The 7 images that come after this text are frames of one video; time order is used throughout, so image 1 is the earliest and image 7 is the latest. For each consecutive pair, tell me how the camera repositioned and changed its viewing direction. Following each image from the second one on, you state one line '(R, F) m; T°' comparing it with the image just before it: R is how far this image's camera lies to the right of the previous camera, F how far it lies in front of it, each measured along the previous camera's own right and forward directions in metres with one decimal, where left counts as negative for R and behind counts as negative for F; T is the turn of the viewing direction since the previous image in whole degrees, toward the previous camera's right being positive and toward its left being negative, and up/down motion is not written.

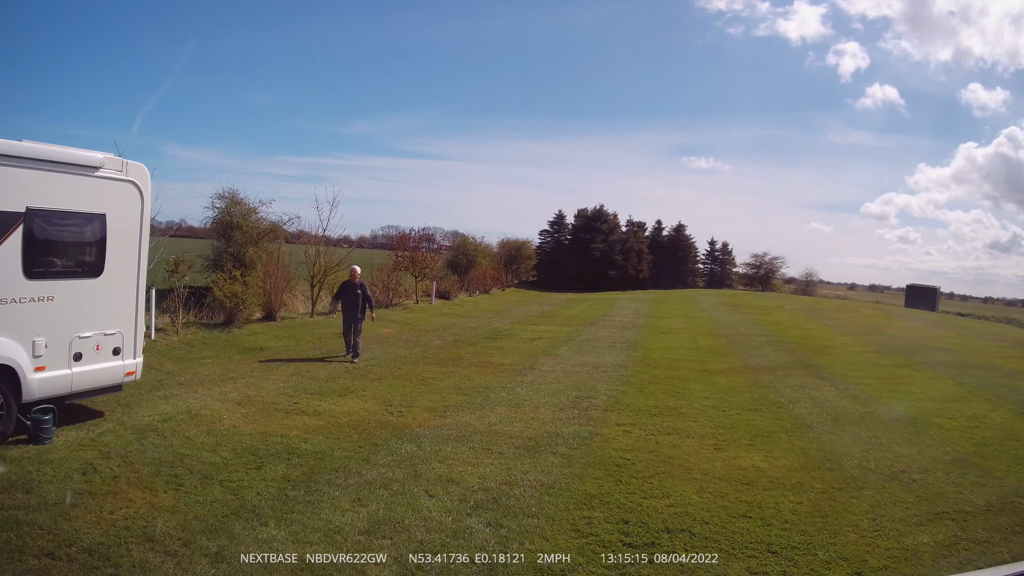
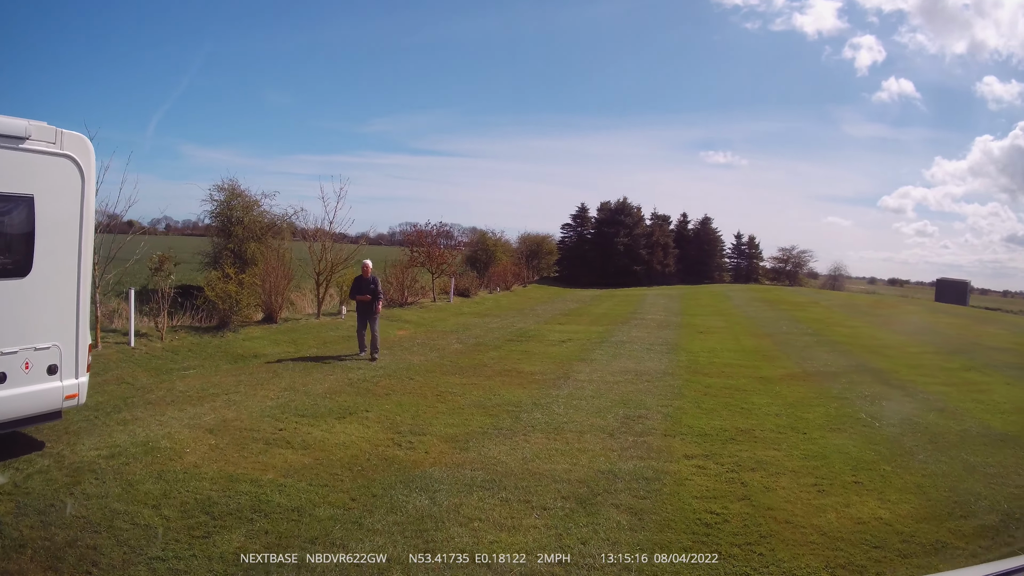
(-0.2, +1.5) m; -2°
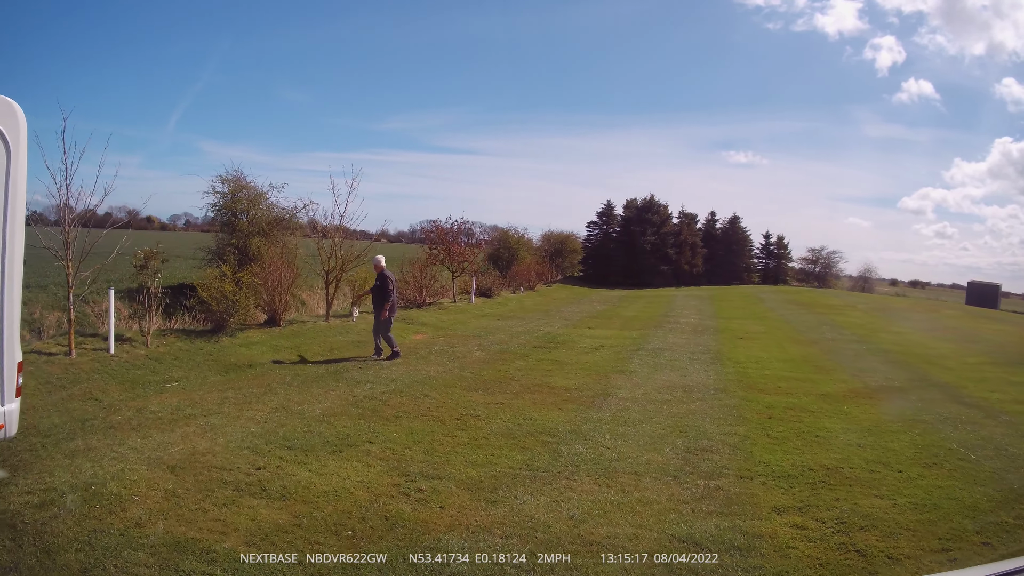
(-0.2, +1.2) m; -2°
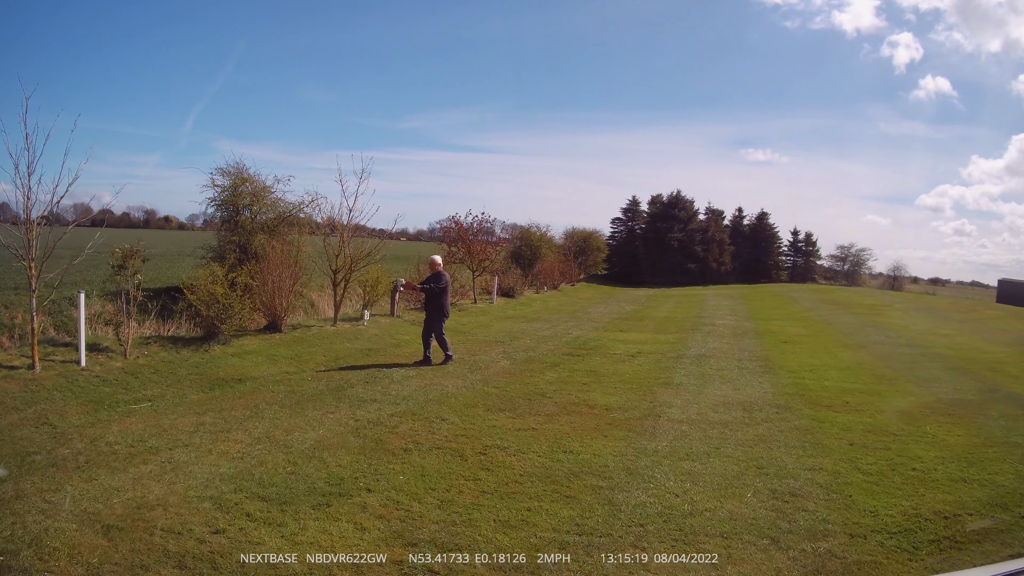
(-0.2, +1.2) m; -2°
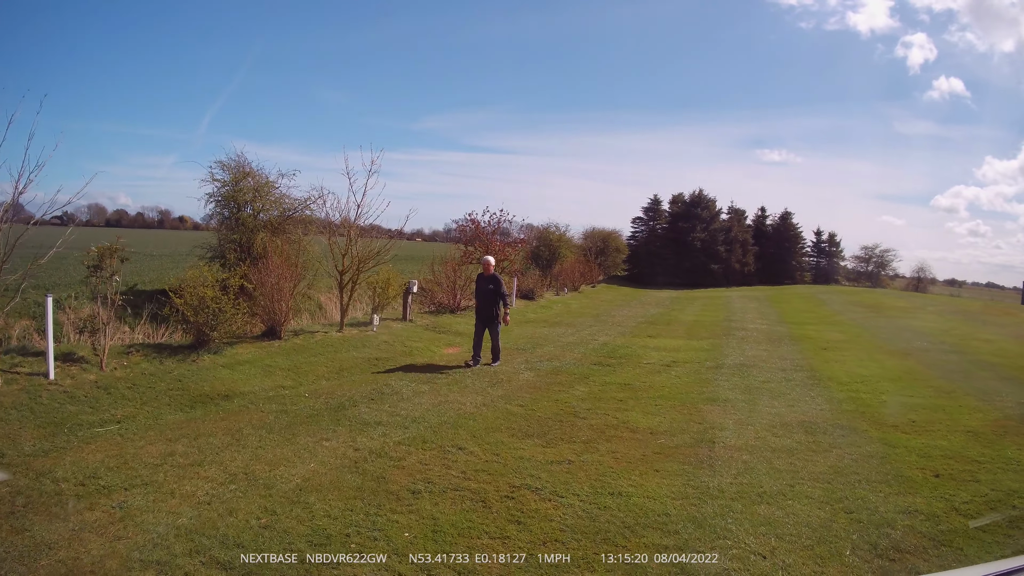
(-0.1, +0.9) m; -2°
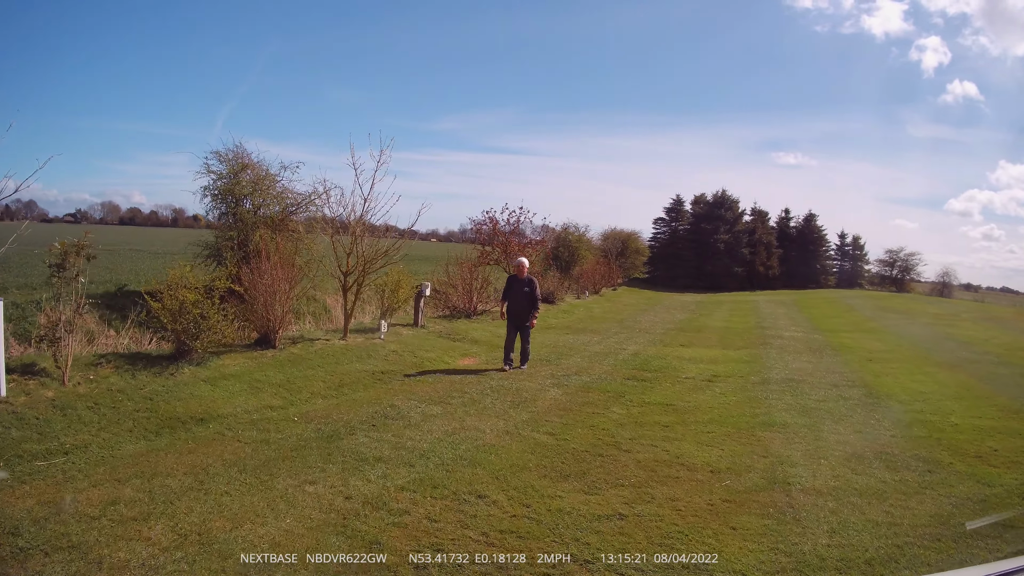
(-0.1, +1.0) m; -1°
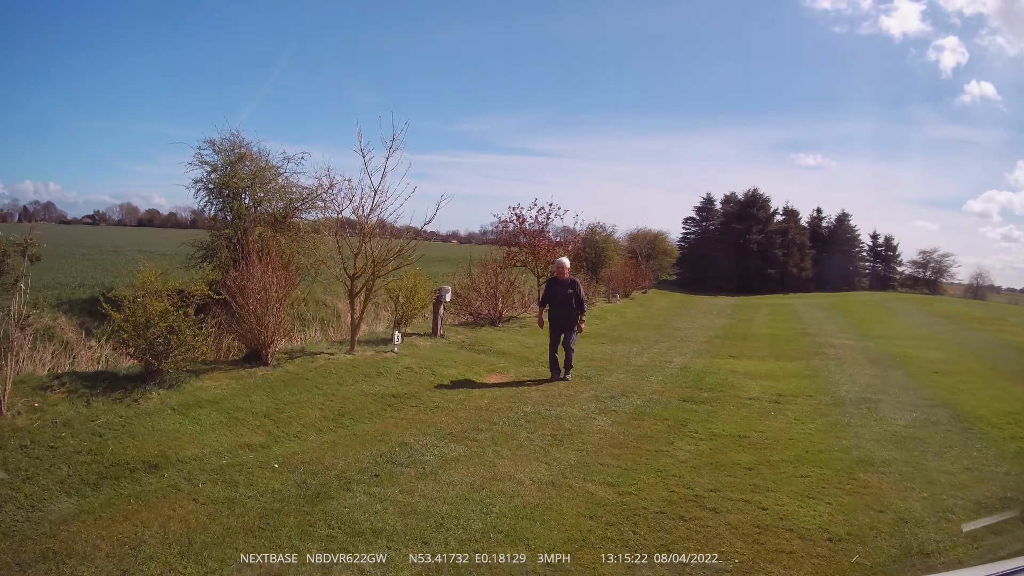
(-0.2, +1.2) m; -2°
